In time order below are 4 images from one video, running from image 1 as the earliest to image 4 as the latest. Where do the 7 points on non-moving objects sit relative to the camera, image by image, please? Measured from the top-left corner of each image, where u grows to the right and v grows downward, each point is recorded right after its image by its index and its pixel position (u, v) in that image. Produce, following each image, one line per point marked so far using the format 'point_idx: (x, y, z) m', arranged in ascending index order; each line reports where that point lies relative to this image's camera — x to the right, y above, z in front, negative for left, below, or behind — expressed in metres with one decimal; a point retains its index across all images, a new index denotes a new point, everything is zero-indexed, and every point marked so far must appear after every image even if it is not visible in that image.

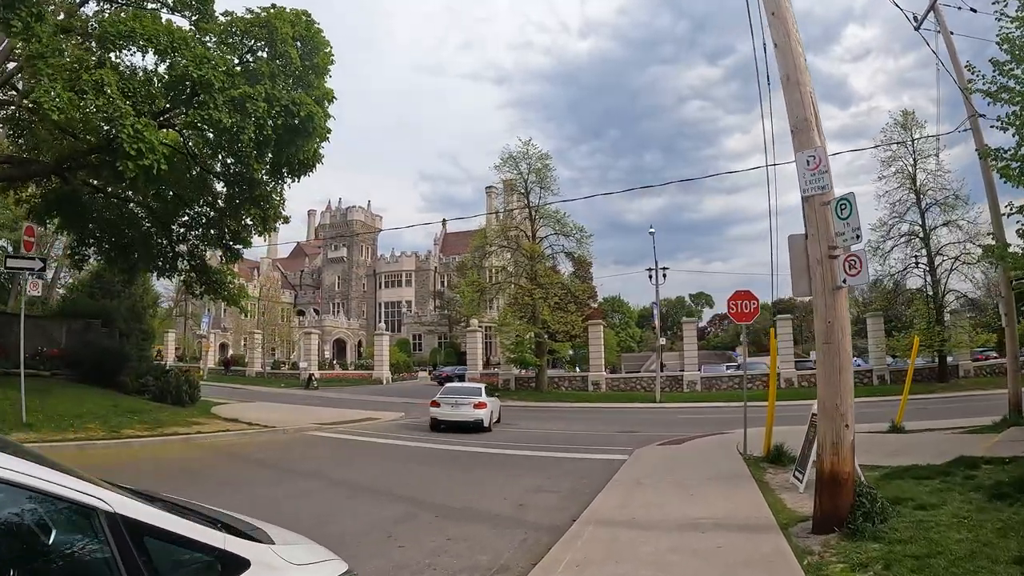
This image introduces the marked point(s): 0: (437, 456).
0: (-1.5, -3.3, +12.7) m
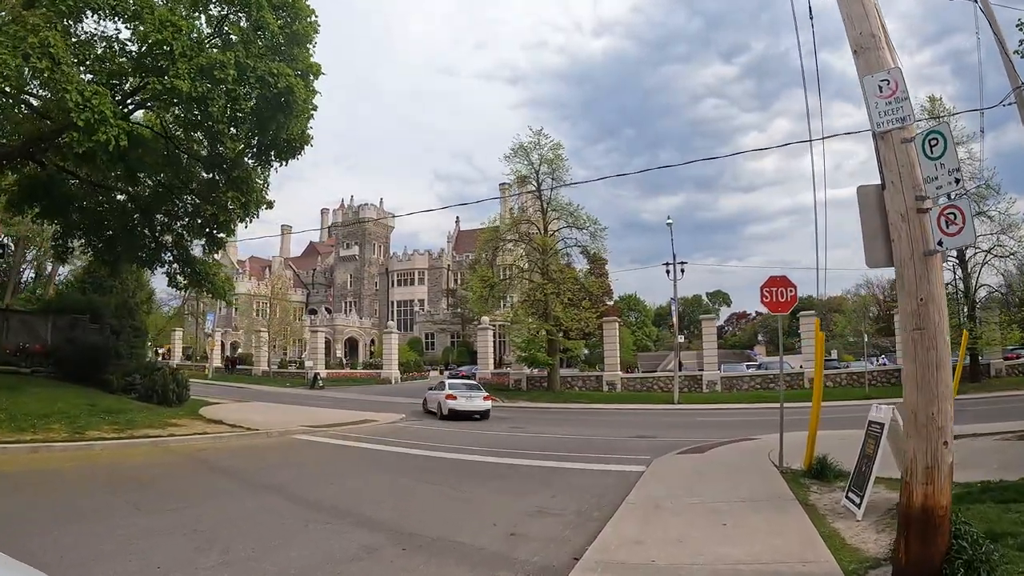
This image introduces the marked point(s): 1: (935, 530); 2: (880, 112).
0: (-1.5, -3.1, +11.2) m
1: (+2.9, -1.6, +4.3) m
2: (+2.7, +1.3, +4.7) m
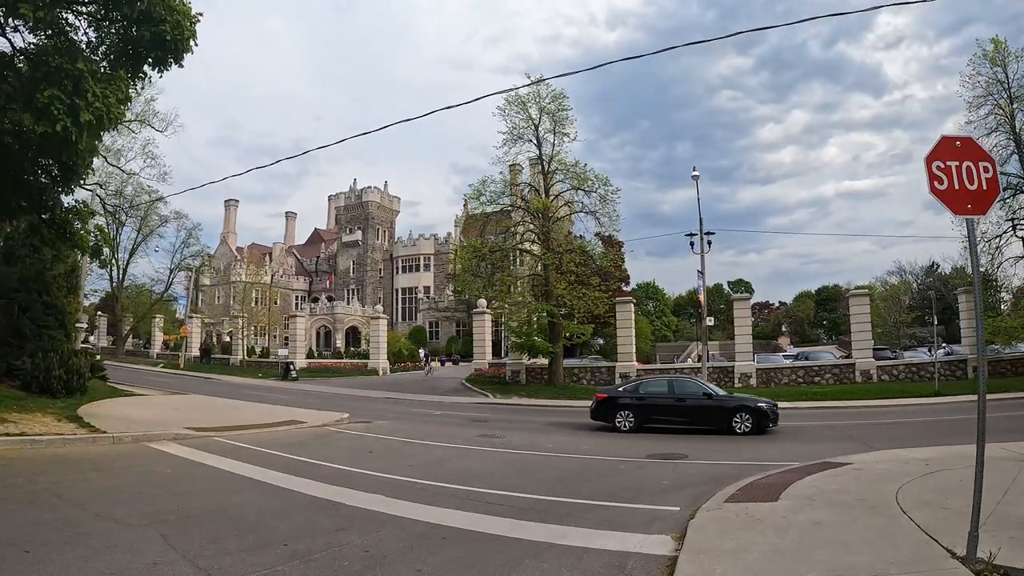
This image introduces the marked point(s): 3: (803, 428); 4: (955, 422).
0: (-2.4, -2.3, +6.2) m
1: (+1.8, -0.9, -0.9) m
2: (+1.7, +2.0, -0.5) m
3: (+6.7, -3.2, +14.8) m
4: (+10.9, -3.3, +15.7) m
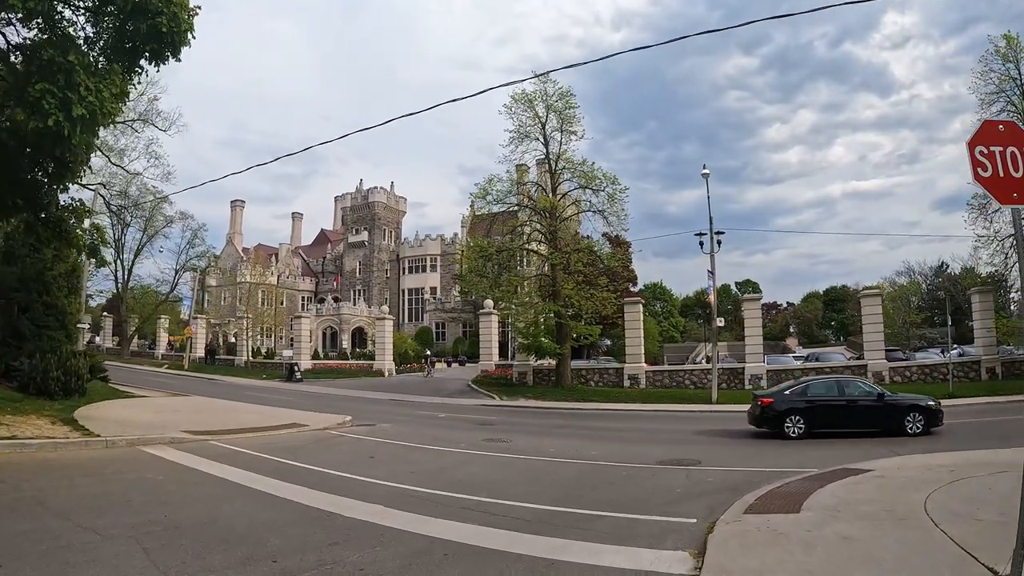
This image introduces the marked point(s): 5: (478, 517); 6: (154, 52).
0: (-2.3, -2.2, +5.8) m
1: (+1.8, -0.8, -1.3) m
2: (+1.7, +2.1, -0.9) m
3: (+6.9, -3.2, +14.4) m
4: (+11.0, -3.3, +15.2) m
5: (-0.3, -2.3, +6.5) m
6: (-6.8, +4.5, +11.5) m
